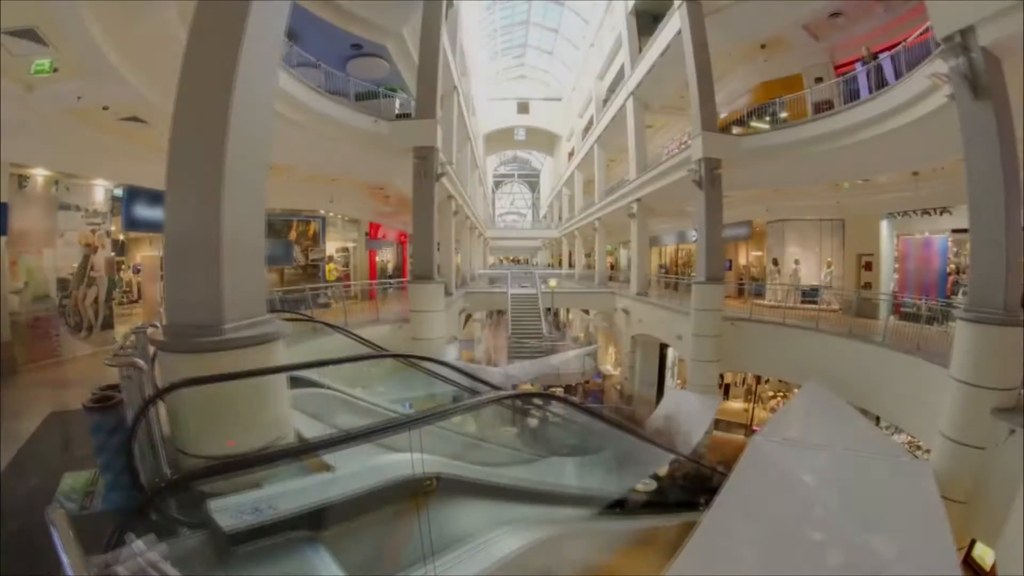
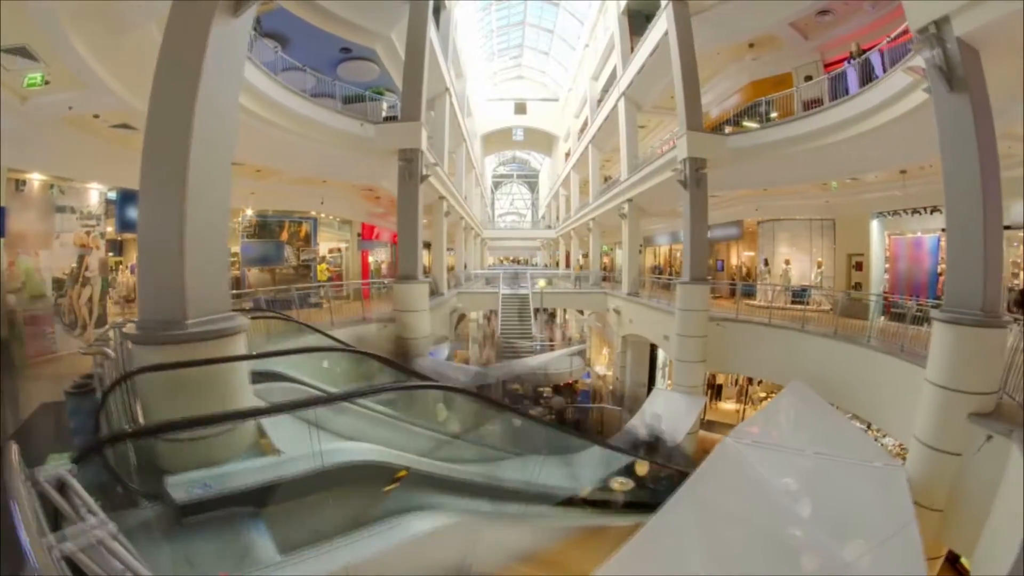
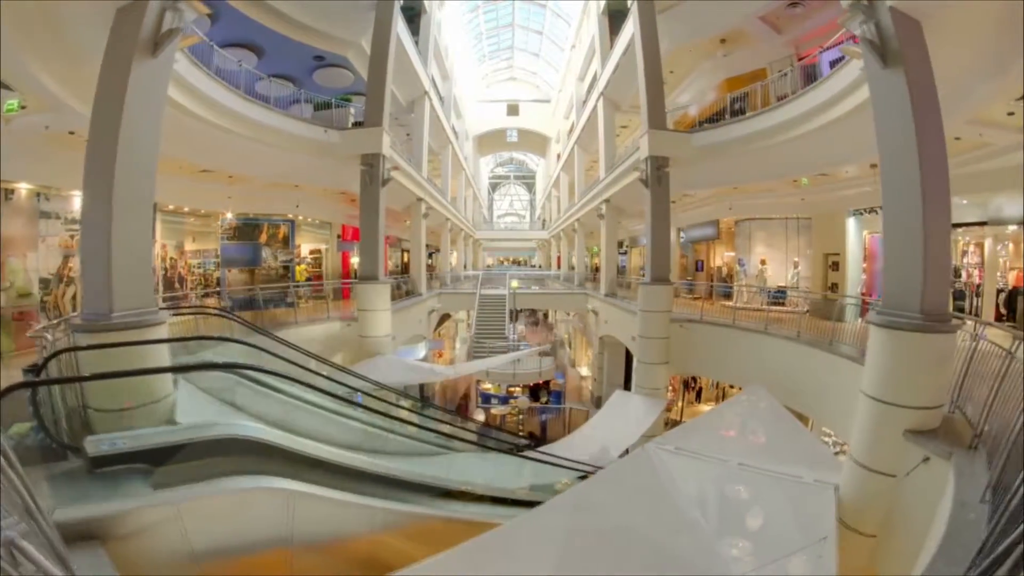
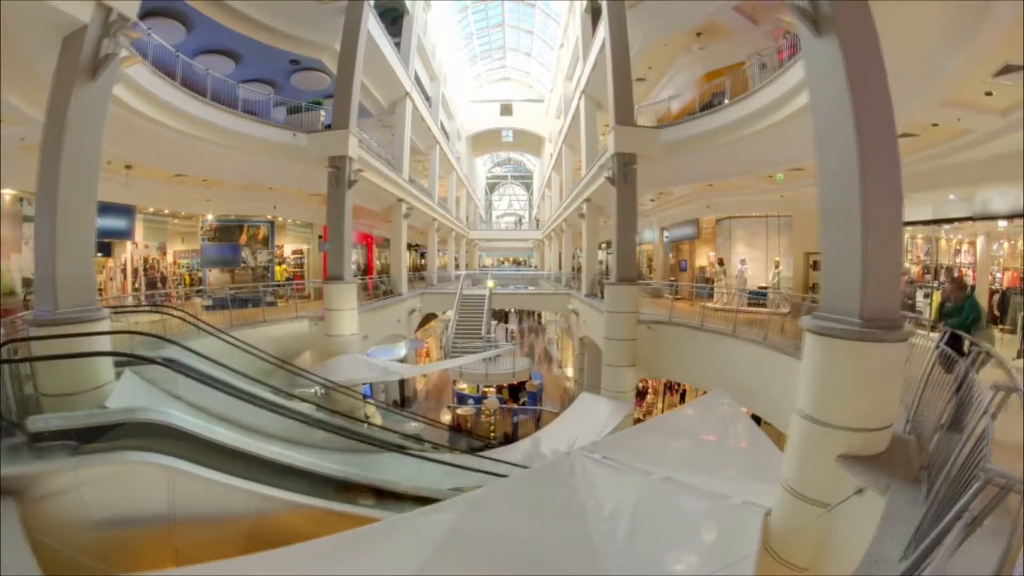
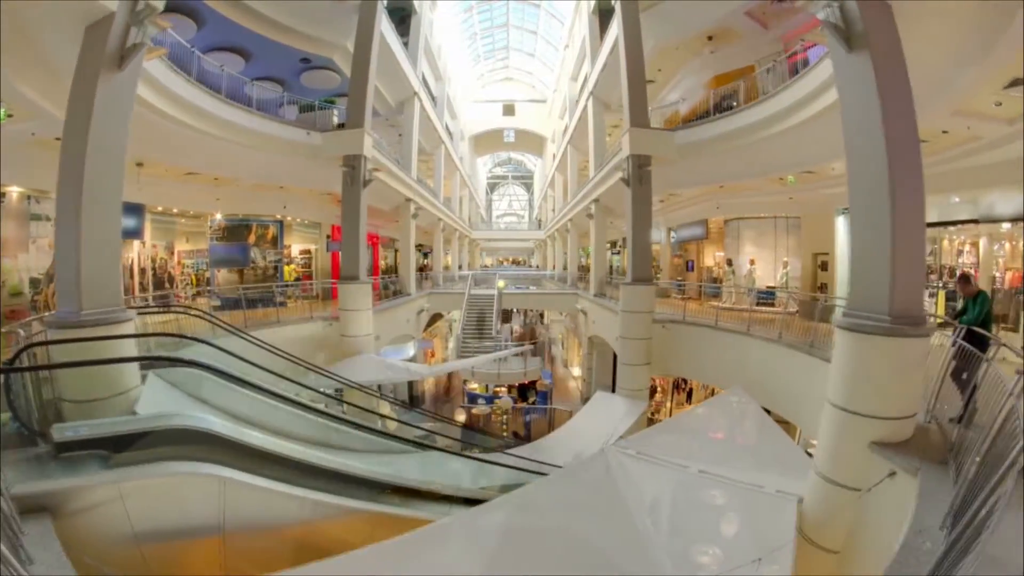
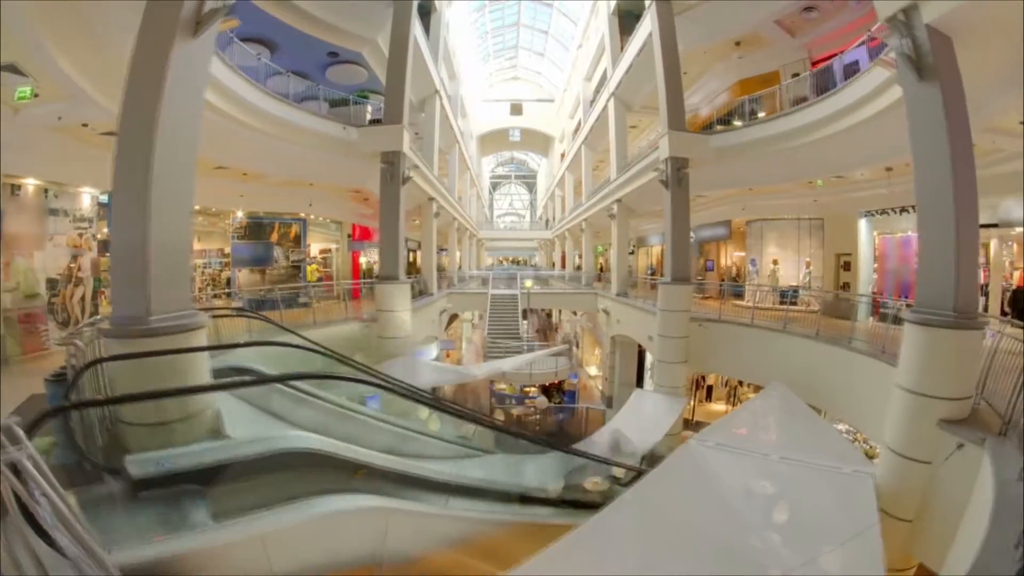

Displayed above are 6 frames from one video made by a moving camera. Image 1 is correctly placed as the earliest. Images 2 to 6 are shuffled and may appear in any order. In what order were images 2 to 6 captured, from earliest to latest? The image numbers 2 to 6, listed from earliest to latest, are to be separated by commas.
2, 6, 3, 5, 4
